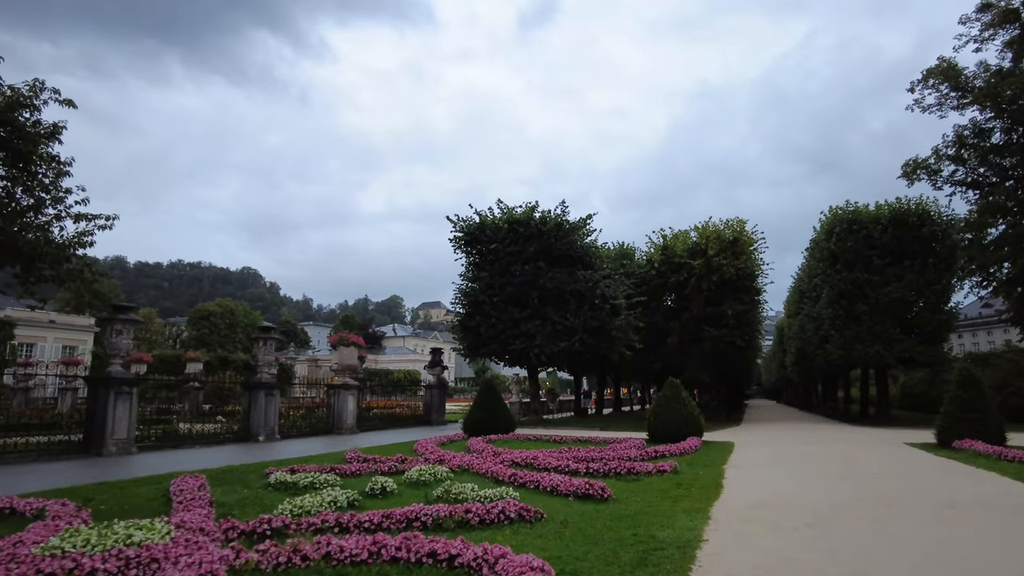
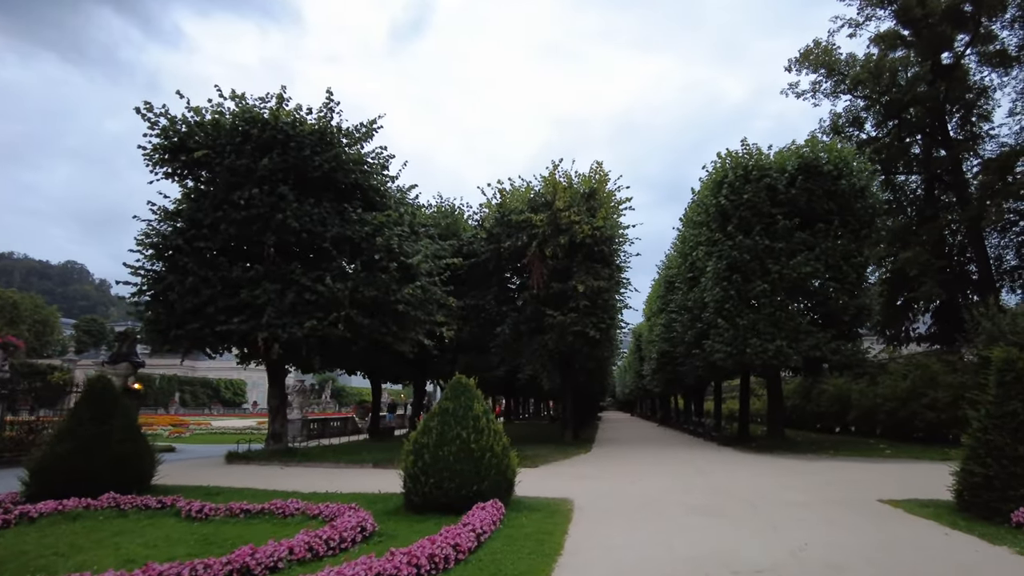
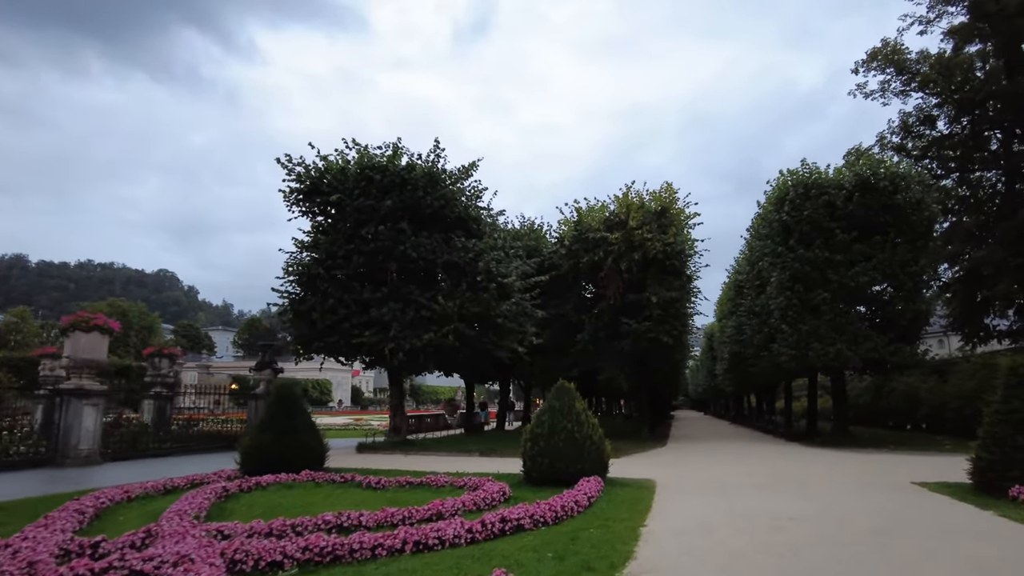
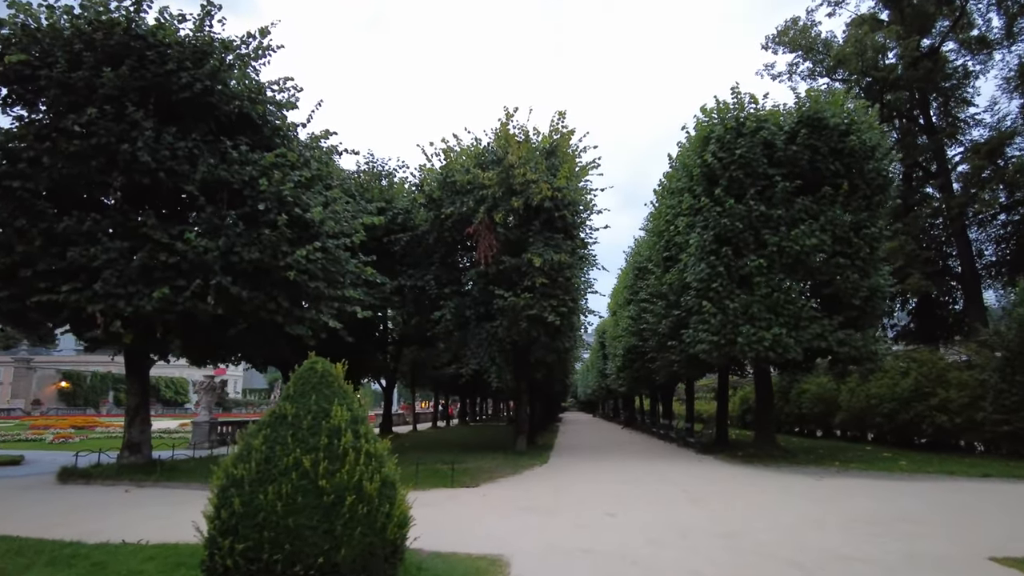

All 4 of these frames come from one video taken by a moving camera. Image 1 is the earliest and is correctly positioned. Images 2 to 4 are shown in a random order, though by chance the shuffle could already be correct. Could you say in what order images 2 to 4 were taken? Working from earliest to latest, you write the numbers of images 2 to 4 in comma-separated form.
3, 2, 4
